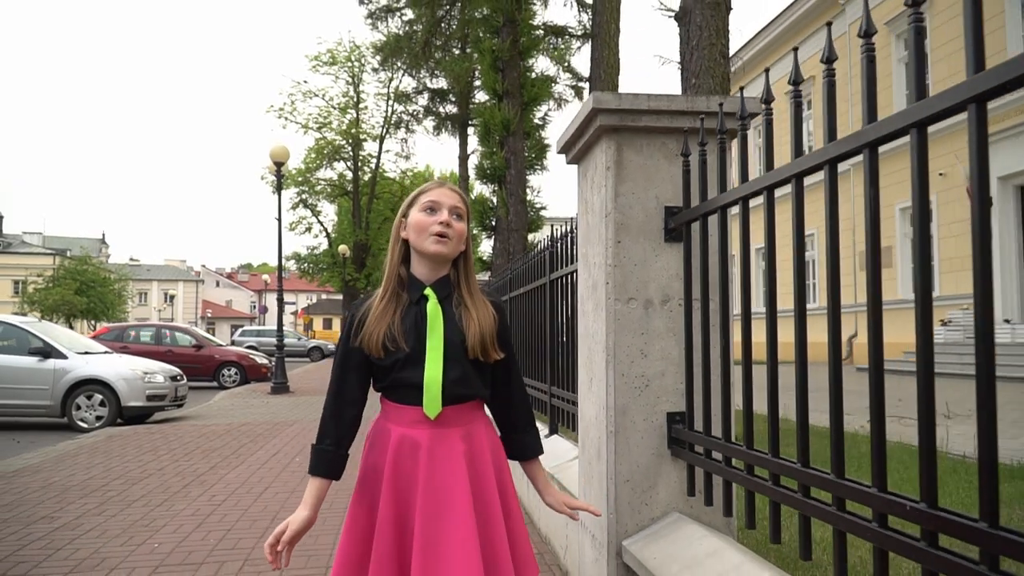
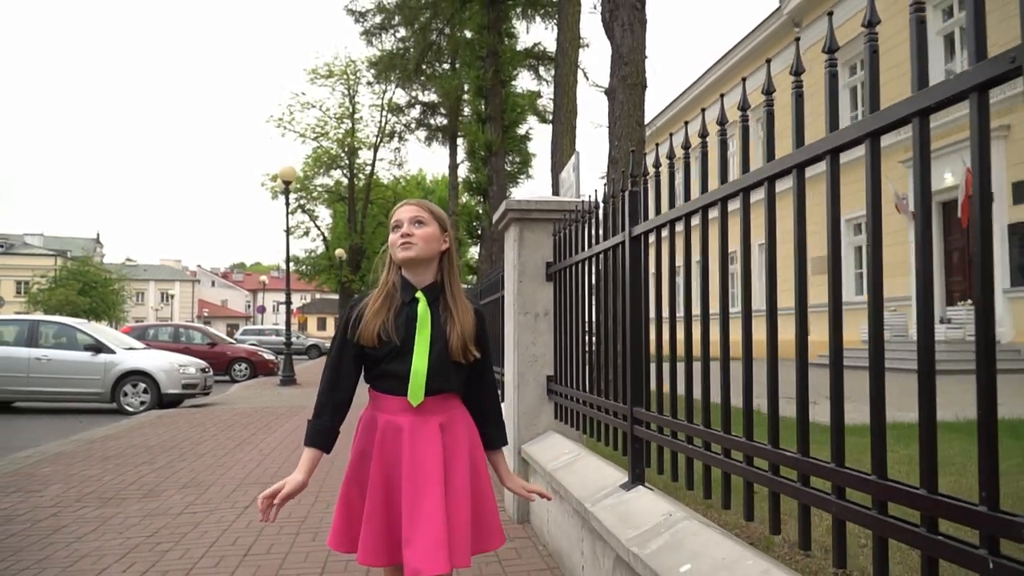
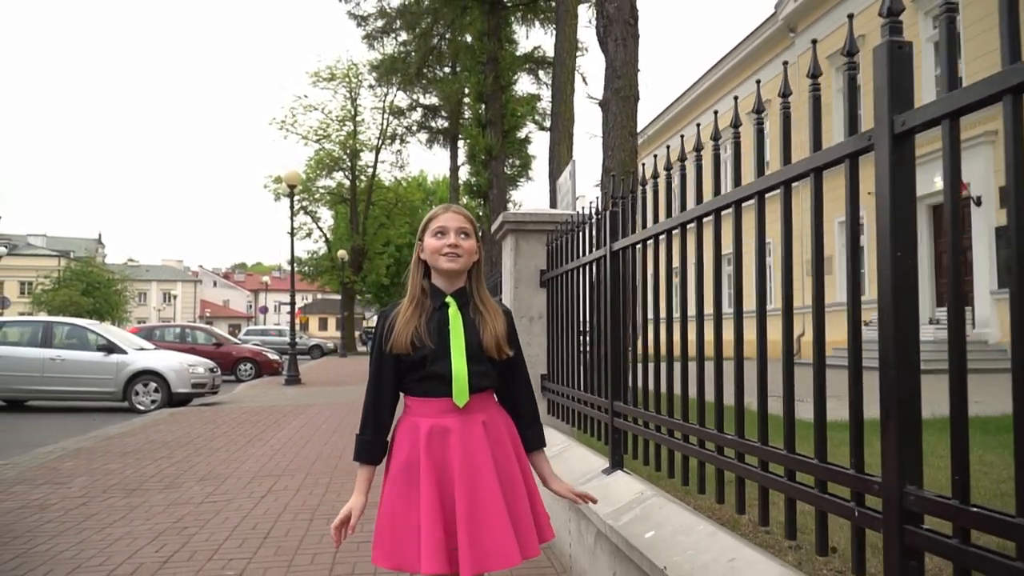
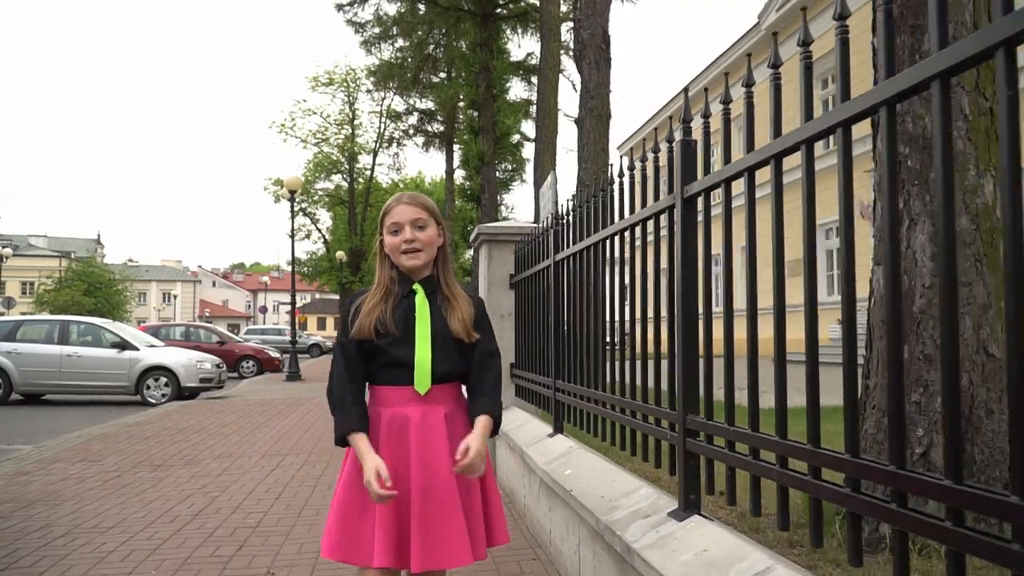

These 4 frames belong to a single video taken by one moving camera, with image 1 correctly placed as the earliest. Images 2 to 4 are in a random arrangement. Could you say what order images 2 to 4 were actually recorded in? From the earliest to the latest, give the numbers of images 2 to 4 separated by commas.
2, 3, 4
